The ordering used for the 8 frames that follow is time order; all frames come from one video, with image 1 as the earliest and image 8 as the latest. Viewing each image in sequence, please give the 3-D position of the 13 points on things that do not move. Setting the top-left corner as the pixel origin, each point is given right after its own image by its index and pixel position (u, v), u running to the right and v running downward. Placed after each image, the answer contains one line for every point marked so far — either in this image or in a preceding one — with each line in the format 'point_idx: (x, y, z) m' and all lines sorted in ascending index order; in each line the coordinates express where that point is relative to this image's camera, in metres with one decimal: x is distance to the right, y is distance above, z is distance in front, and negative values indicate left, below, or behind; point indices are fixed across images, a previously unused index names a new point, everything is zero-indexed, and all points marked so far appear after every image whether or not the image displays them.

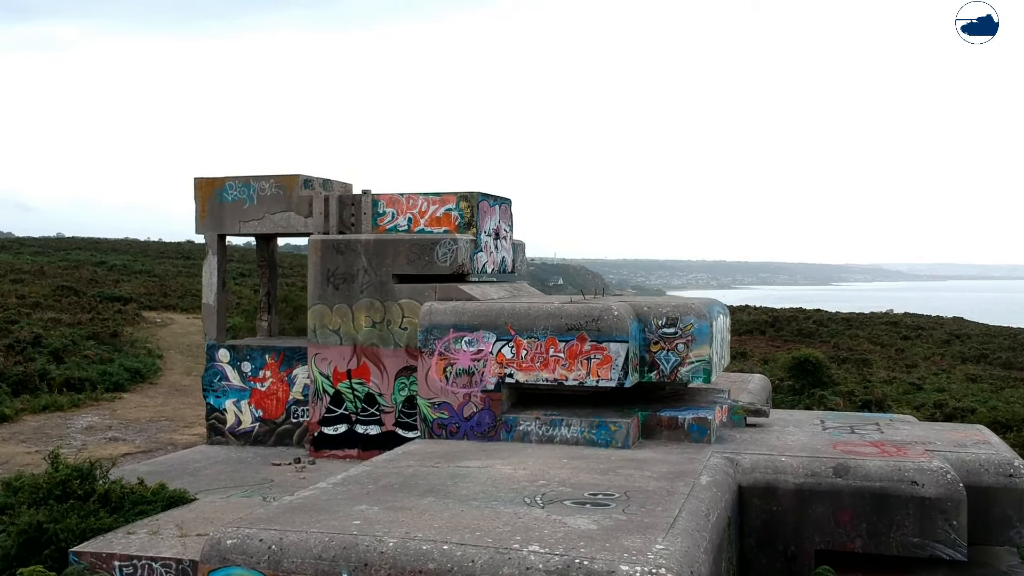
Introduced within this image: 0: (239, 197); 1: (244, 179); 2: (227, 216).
0: (-3.3, +1.1, +10.0) m
1: (-3.2, +1.3, +10.0) m
2: (-3.4, +0.9, +10.1) m
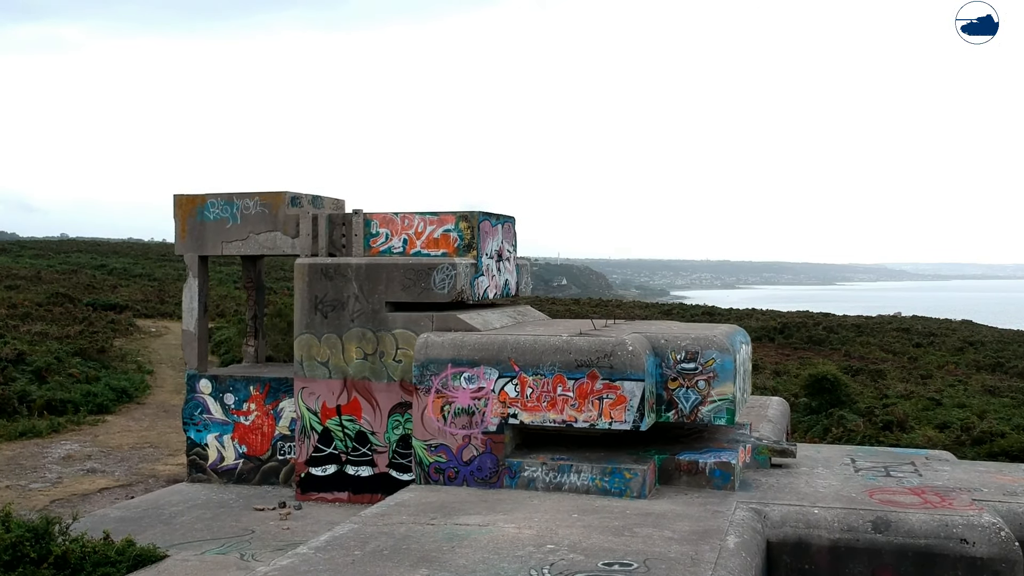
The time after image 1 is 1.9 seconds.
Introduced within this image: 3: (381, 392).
0: (-3.2, +0.8, +9.3) m
1: (-3.2, +1.0, +9.2) m
2: (-3.4, +0.6, +9.3) m
3: (-1.3, -1.0, +8.2) m
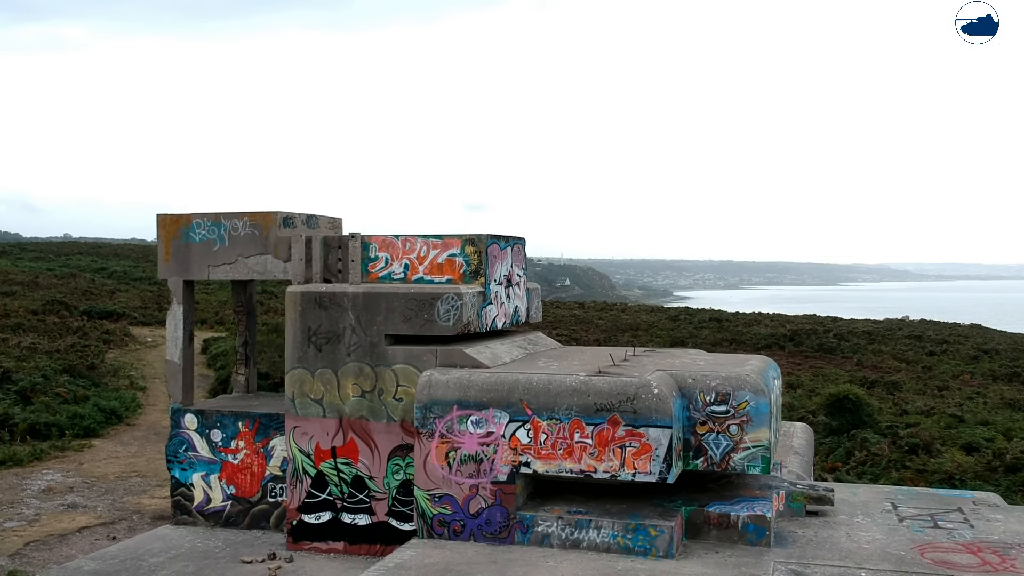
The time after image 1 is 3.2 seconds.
0: (-3.1, +0.5, +8.6) m
1: (-3.1, +0.7, +8.5) m
2: (-3.3, +0.3, +8.6) m
3: (-1.2, -1.3, +7.5) m
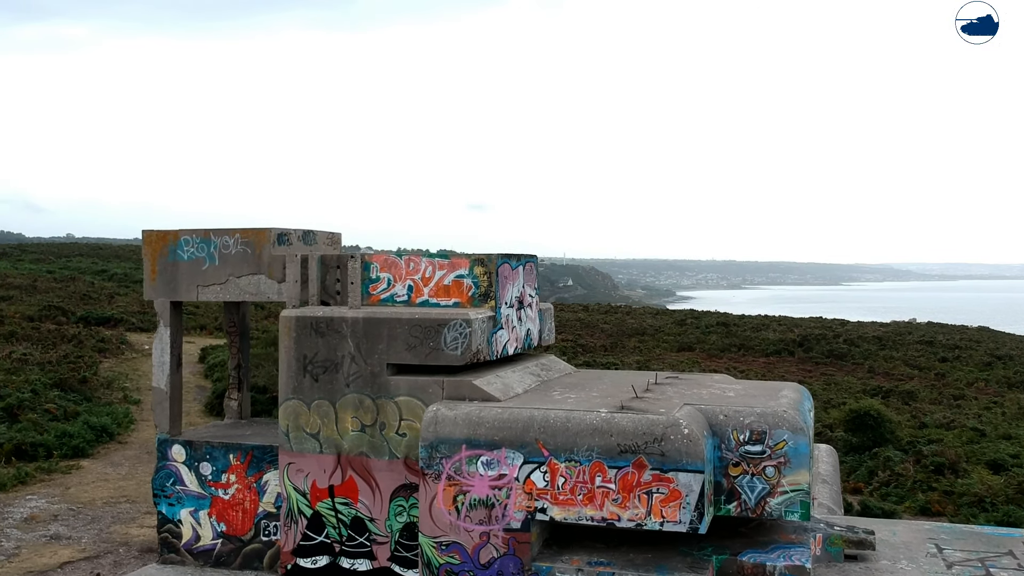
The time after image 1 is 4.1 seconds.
0: (-3.0, +0.3, +8.0) m
1: (-2.9, +0.5, +7.9) m
2: (-3.2, +0.1, +8.0) m
3: (-1.1, -1.5, +6.9) m
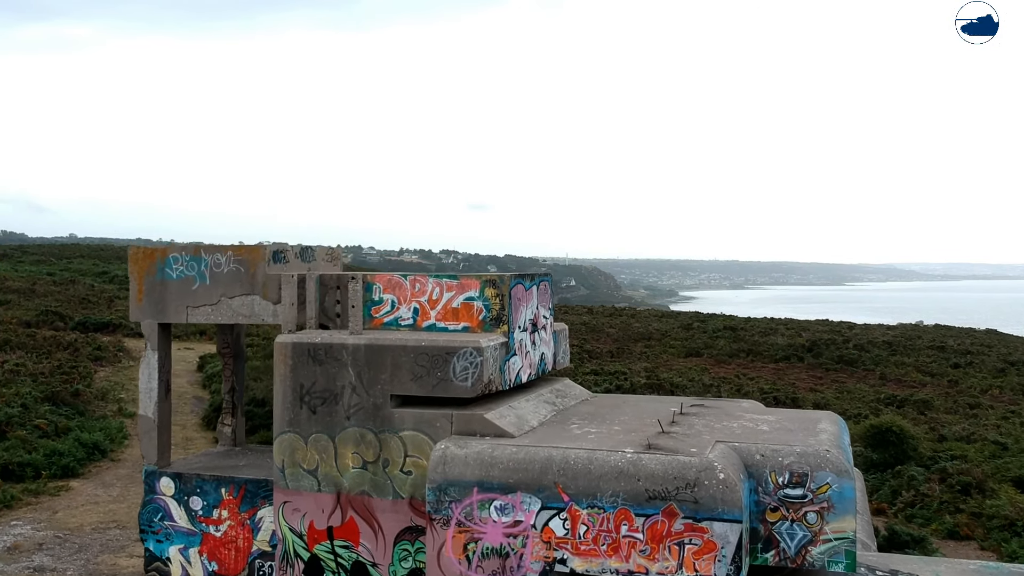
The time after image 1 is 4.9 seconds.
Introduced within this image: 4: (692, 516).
0: (-2.9, +0.1, +7.4) m
1: (-2.8, +0.3, +7.4) m
2: (-3.1, -0.1, +7.5) m
3: (-1.0, -1.7, +6.4) m
4: (+1.2, -1.5, +5.3) m
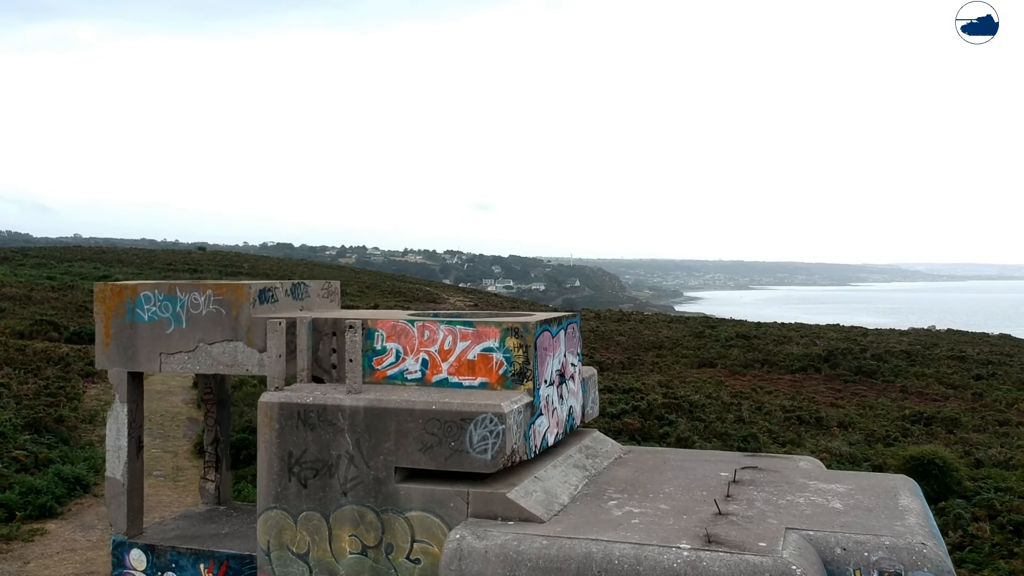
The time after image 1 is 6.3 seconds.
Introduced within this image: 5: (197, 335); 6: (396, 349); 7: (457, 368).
0: (-2.7, -0.2, +6.4) m
1: (-2.6, 0.0, +6.4) m
2: (-2.9, -0.4, +6.5) m
3: (-0.8, -2.0, +5.4) m
4: (+1.3, -1.8, +4.3) m
5: (-2.4, -0.4, +6.3) m
6: (-0.8, -0.4, +5.9) m
7: (-0.4, -0.6, +5.8) m
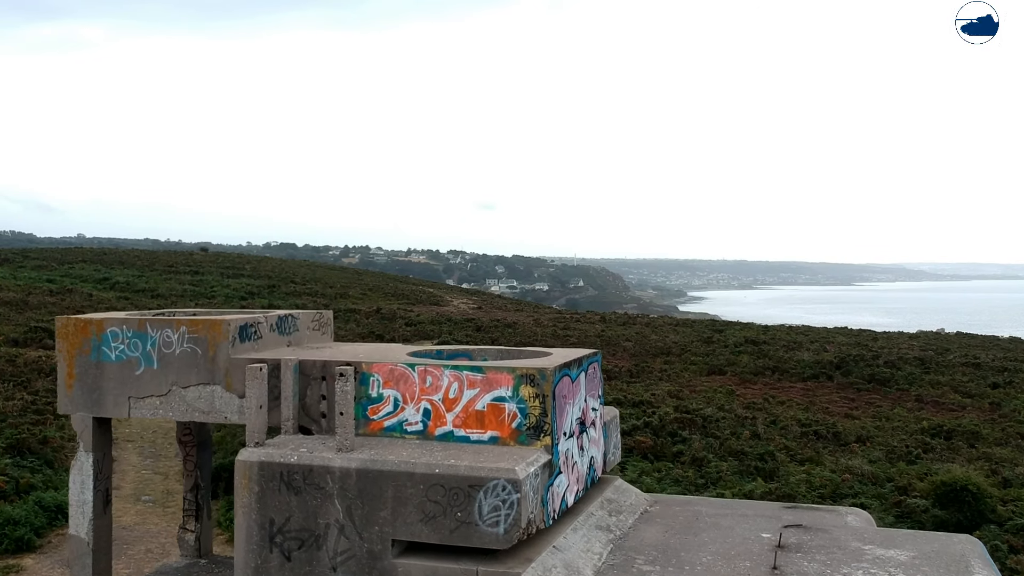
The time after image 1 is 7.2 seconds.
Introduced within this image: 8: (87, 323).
0: (-2.6, -0.5, +5.7) m
1: (-2.5, -0.2, +5.7) m
2: (-2.8, -0.7, +5.7) m
3: (-0.7, -2.3, +4.6) m
4: (+1.4, -2.0, +3.6) m
5: (-2.3, -0.6, +5.6) m
6: (-0.7, -0.7, +5.2) m
7: (-0.3, -0.8, +5.0) m
8: (-2.9, -0.2, +5.7) m
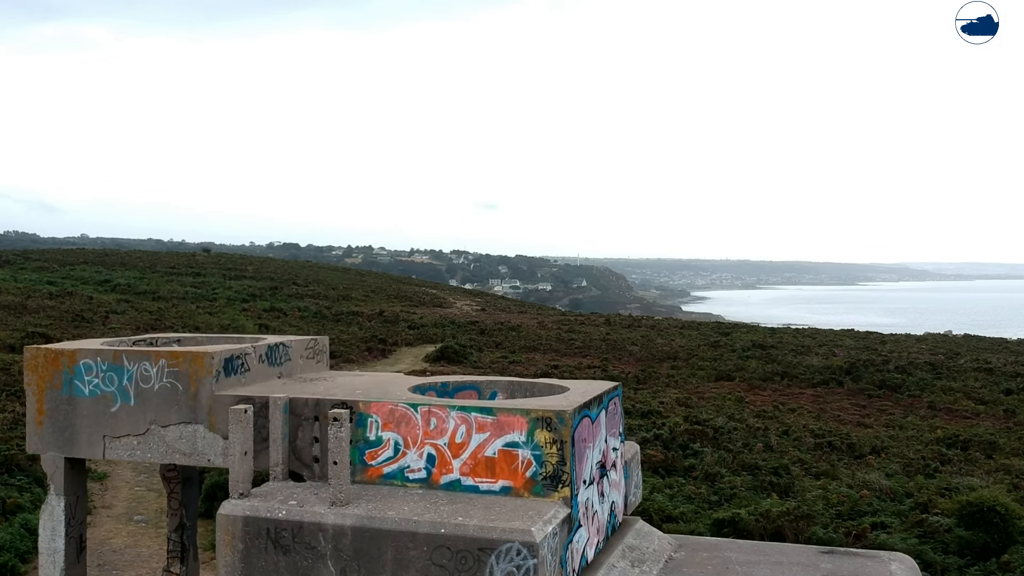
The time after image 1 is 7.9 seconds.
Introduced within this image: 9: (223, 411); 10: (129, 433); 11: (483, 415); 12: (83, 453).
0: (-2.5, -0.6, +5.2) m
1: (-2.5, -0.4, +5.1) m
2: (-2.7, -0.8, +5.2) m
3: (-0.6, -2.5, +4.1) m
4: (+1.5, -2.2, +3.1) m
5: (-2.2, -0.8, +5.1) m
6: (-0.6, -0.9, +4.6) m
7: (-0.2, -1.0, +4.5) m
8: (-2.9, -0.4, +5.2) m
9: (-1.7, -0.7, +4.9) m
10: (-2.4, -0.9, +5.1) m
11: (-0.2, -0.7, +4.5) m
12: (-2.7, -1.0, +5.2) m
